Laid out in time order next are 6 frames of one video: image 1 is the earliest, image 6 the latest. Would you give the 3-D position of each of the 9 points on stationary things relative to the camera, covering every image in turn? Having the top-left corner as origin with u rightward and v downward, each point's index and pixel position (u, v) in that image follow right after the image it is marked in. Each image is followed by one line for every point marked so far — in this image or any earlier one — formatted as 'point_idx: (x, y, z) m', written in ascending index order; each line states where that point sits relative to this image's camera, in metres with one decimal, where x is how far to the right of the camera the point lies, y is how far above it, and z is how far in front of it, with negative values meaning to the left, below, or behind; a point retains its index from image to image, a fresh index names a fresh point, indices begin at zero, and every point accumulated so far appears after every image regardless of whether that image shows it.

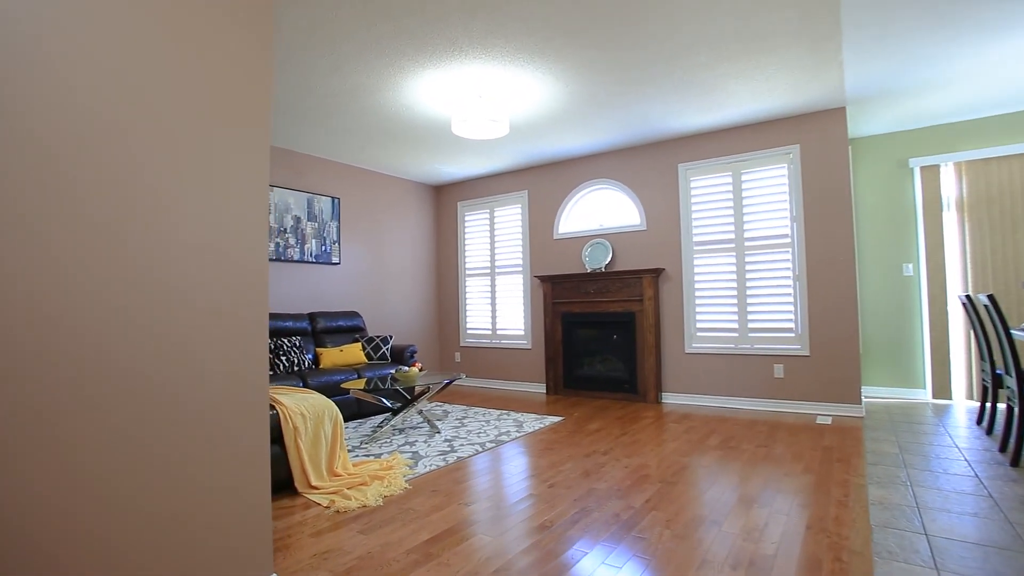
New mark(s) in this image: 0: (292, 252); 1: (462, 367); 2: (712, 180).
0: (-2.3, +0.4, +5.4) m
1: (-0.7, -1.1, +7.0) m
2: (+1.9, +1.1, +5.1) m
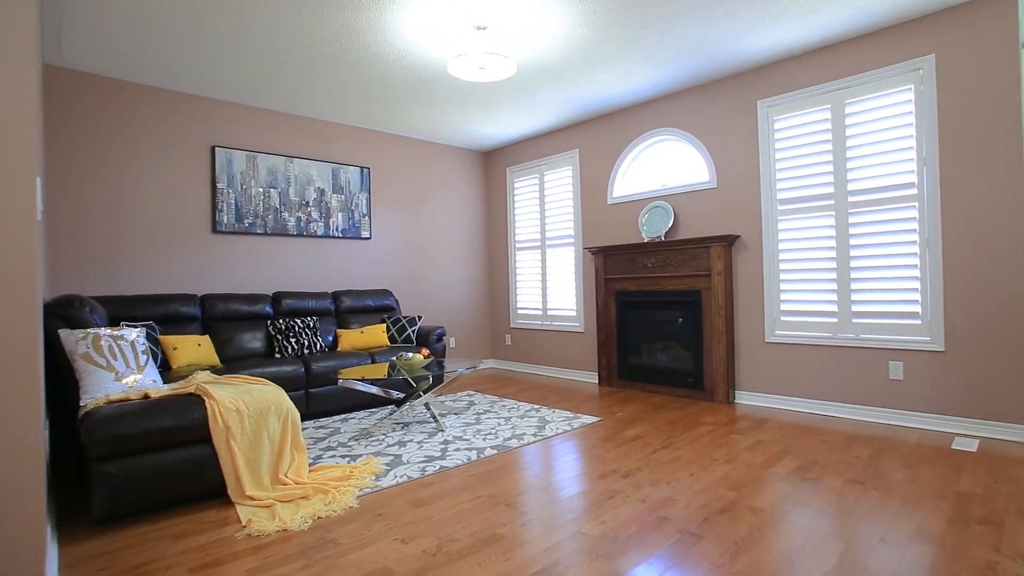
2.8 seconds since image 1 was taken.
0: (-1.9, +0.6, +5.1) m
1: (0.0, -0.8, +6.3) m
2: (+2.2, +1.3, +3.8) m
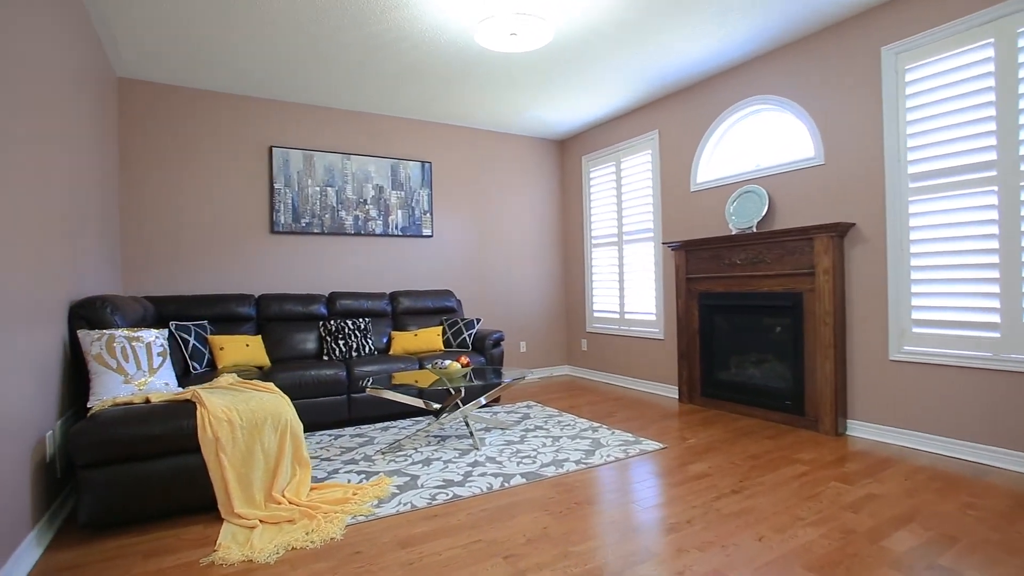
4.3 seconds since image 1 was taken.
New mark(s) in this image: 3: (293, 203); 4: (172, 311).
0: (-1.3, +0.6, +5.0) m
1: (+0.9, -0.8, +5.7) m
2: (+2.4, +1.3, +2.9) m
3: (-1.9, +0.7, +4.6) m
4: (-2.4, -0.2, +3.7) m
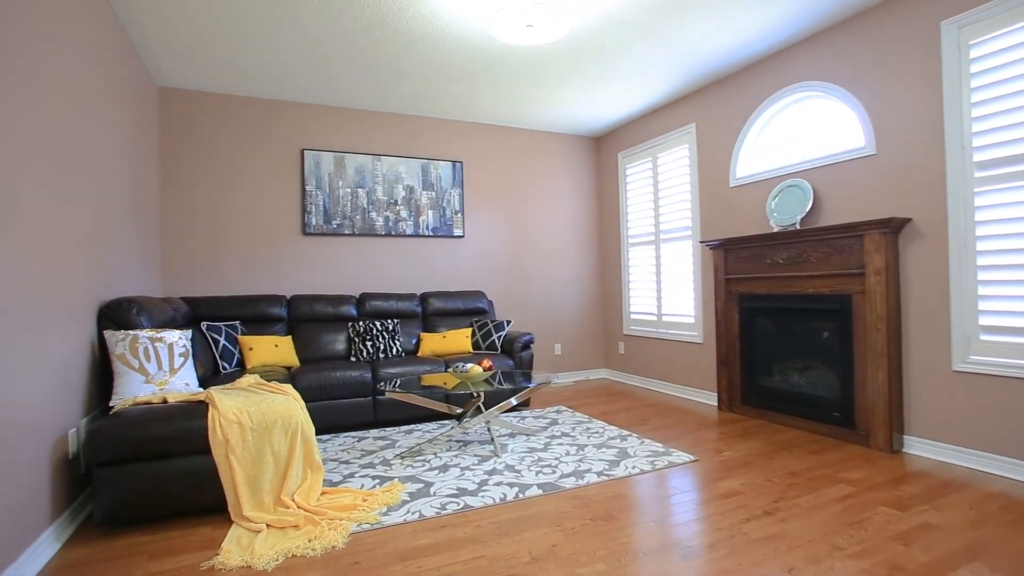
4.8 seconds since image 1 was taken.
0: (-1.0, +0.6, +4.9) m
1: (+1.2, -0.8, +5.5) m
2: (+2.5, +1.3, +2.5) m
3: (-1.7, +0.7, +4.7) m
4: (-2.3, -0.2, +3.9) m
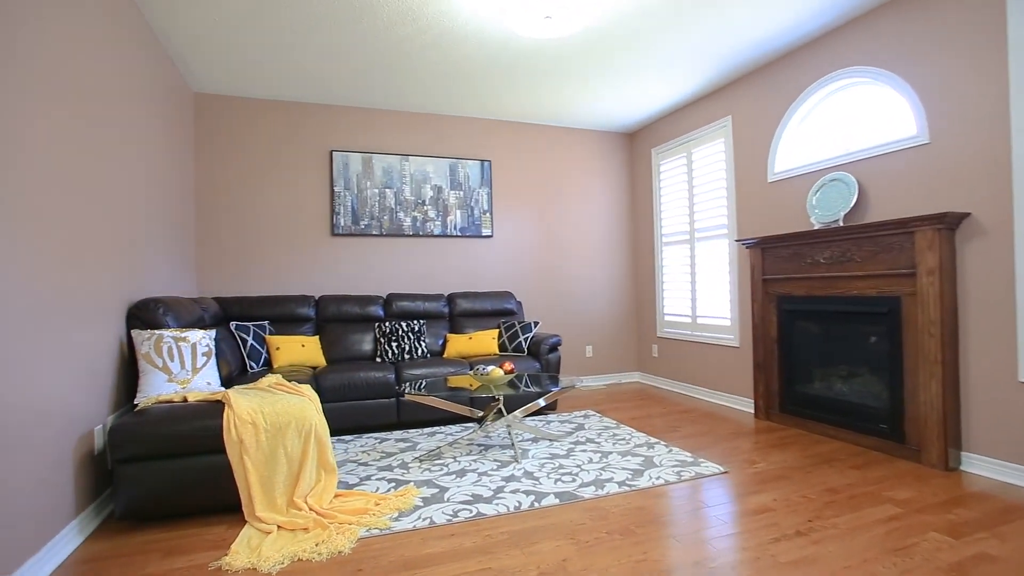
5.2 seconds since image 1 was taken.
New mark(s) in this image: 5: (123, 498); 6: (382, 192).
0: (-0.8, +0.6, +4.9) m
1: (+1.5, -0.8, +5.3) m
2: (+2.6, +1.2, +2.2) m
3: (-1.4, +0.7, +4.7) m
4: (-2.1, -0.2, +3.9) m
5: (-1.7, -0.9, +2.3) m
6: (-1.2, +0.9, +4.8) m
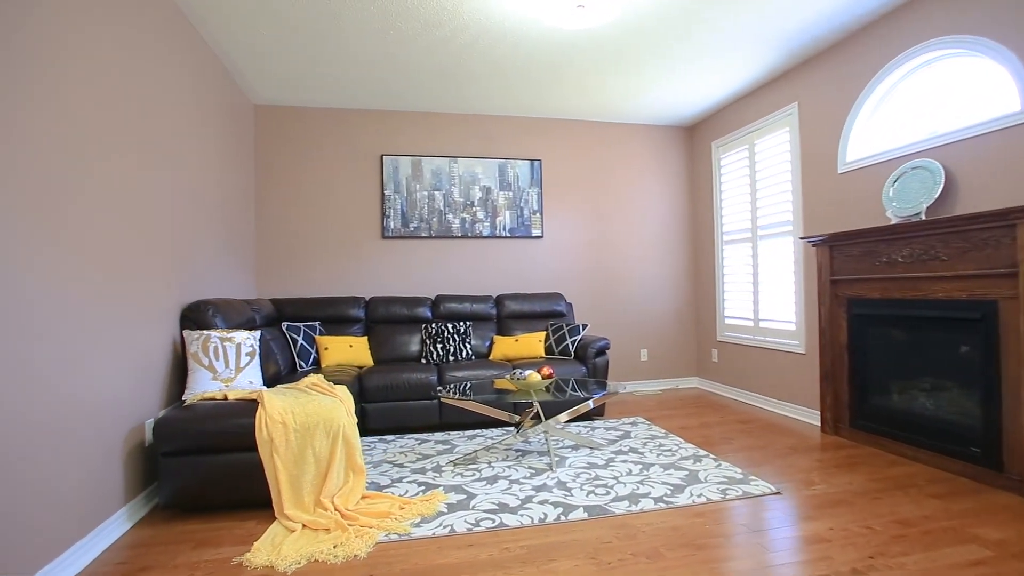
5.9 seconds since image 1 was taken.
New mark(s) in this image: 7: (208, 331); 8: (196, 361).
0: (-0.3, +0.6, +4.9) m
1: (+2.0, -0.8, +5.0) m
2: (+2.6, +1.2, +1.8) m
3: (-1.0, +0.7, +4.8) m
4: (-1.7, -0.2, +4.1) m
5: (-1.6, -0.9, +2.4) m
6: (-0.7, +0.9, +4.8) m
7: (-1.7, -0.2, +2.9) m
8: (-1.7, -0.4, +2.7) m
